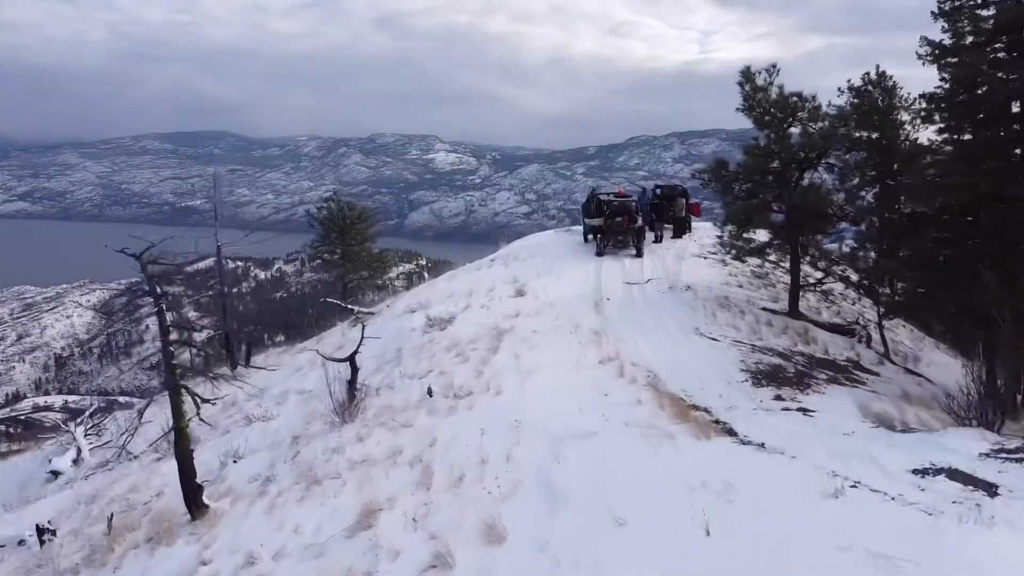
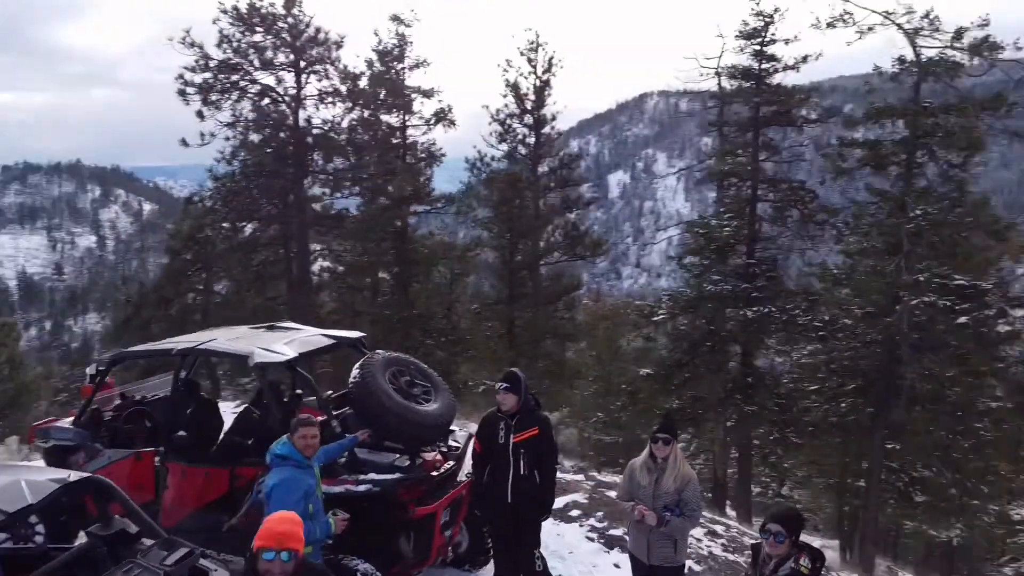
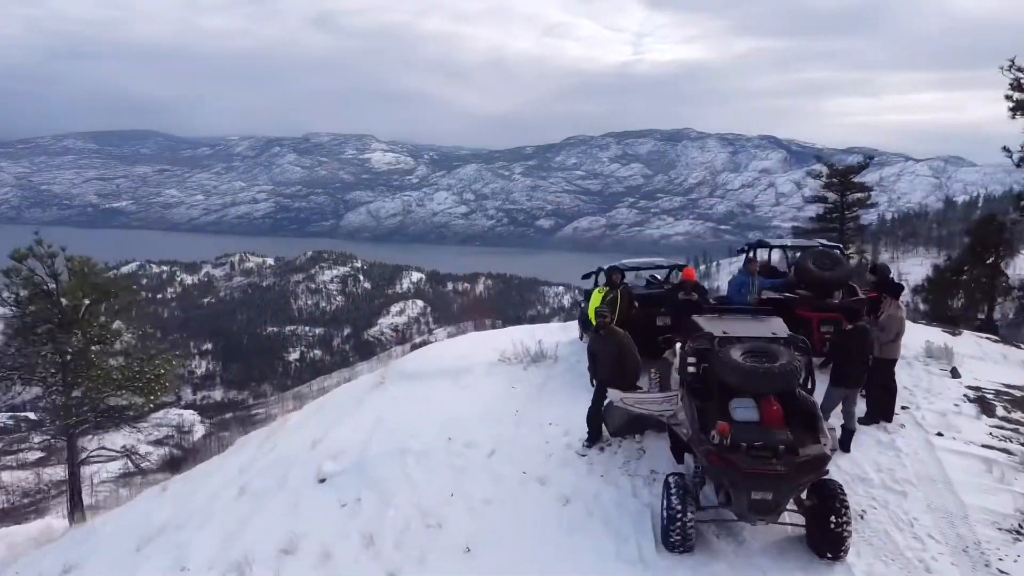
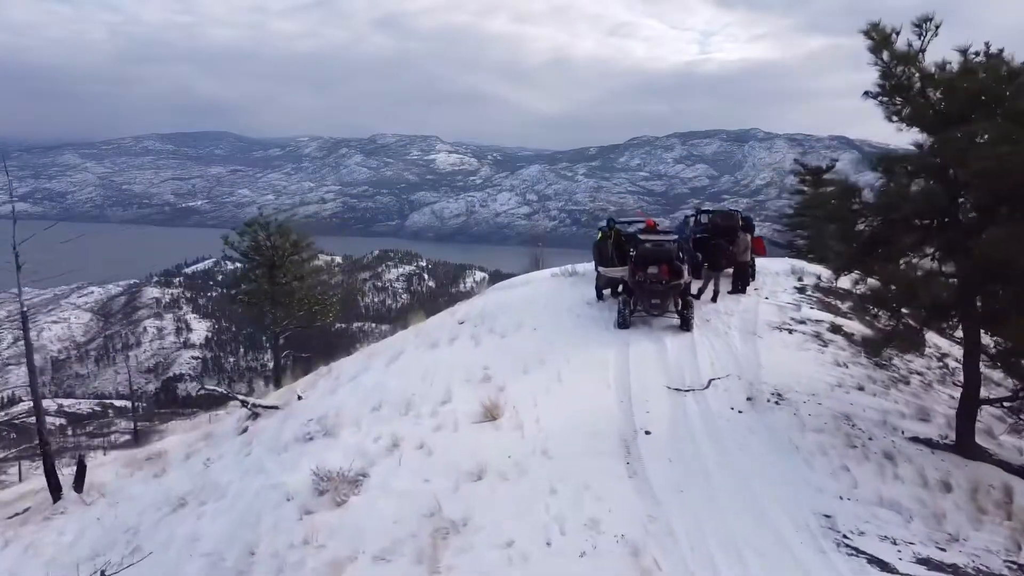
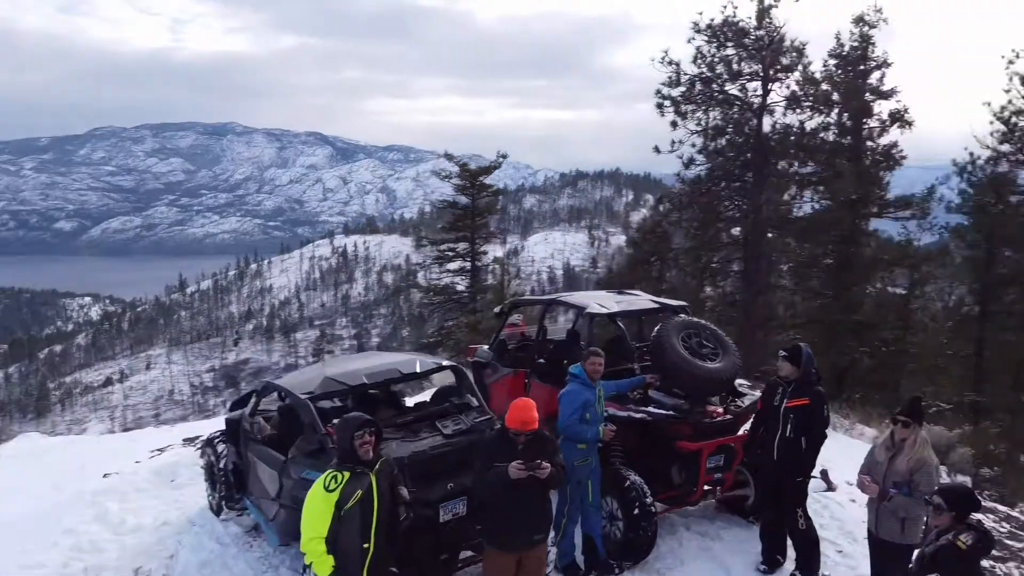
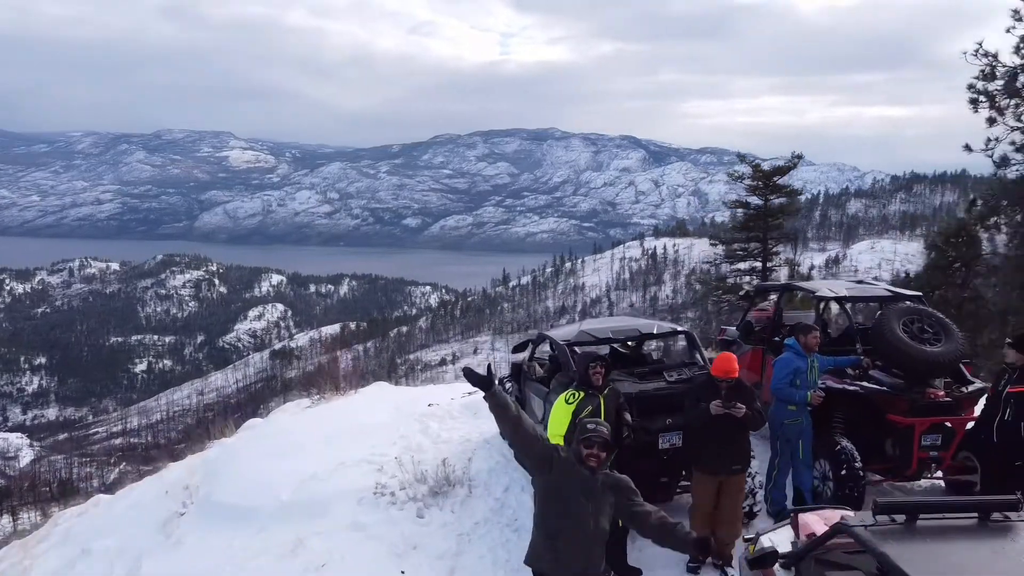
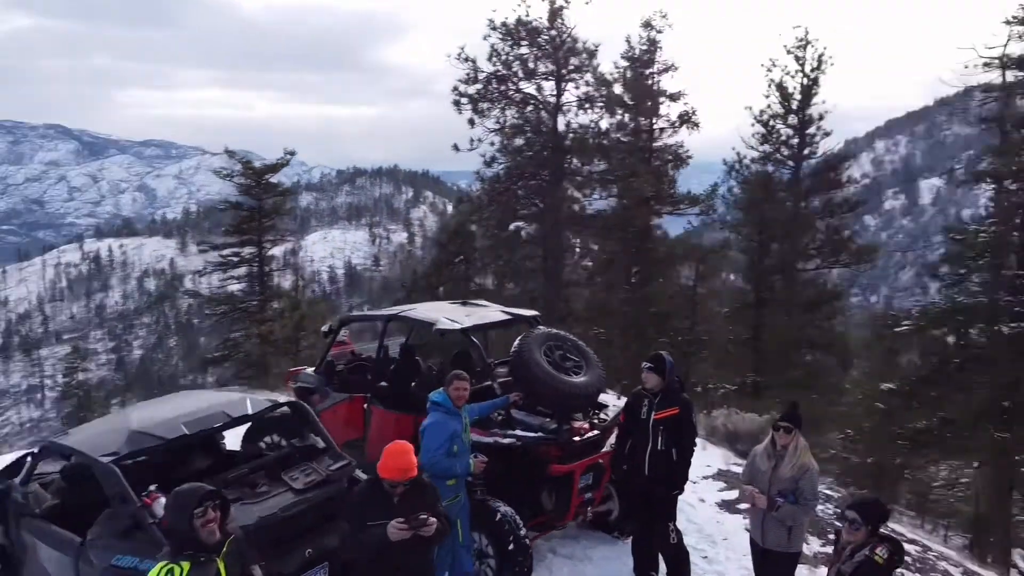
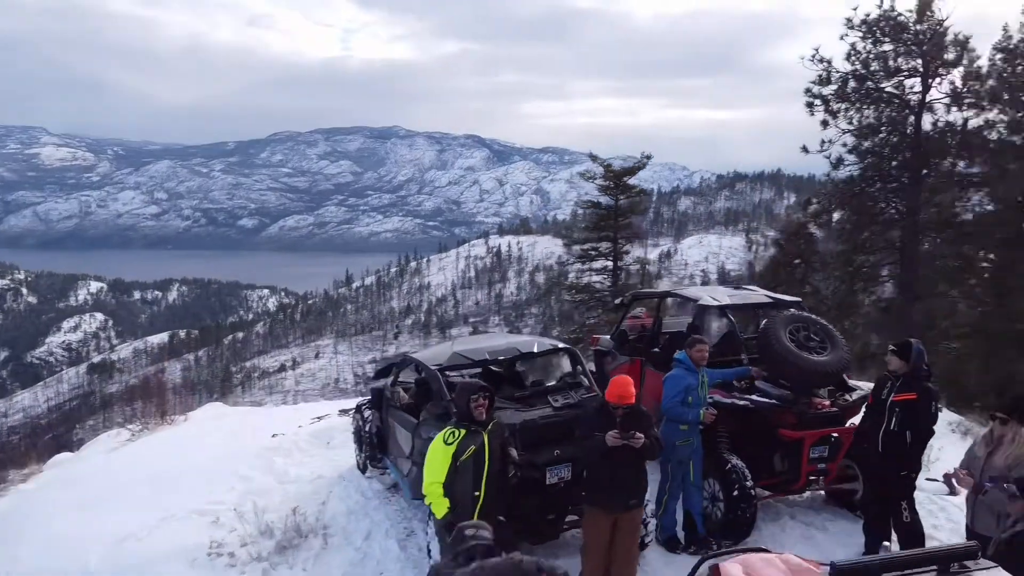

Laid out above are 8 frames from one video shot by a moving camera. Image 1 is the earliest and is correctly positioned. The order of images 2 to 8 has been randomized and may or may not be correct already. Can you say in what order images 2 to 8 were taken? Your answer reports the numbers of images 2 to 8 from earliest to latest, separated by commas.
4, 3, 6, 8, 5, 7, 2
